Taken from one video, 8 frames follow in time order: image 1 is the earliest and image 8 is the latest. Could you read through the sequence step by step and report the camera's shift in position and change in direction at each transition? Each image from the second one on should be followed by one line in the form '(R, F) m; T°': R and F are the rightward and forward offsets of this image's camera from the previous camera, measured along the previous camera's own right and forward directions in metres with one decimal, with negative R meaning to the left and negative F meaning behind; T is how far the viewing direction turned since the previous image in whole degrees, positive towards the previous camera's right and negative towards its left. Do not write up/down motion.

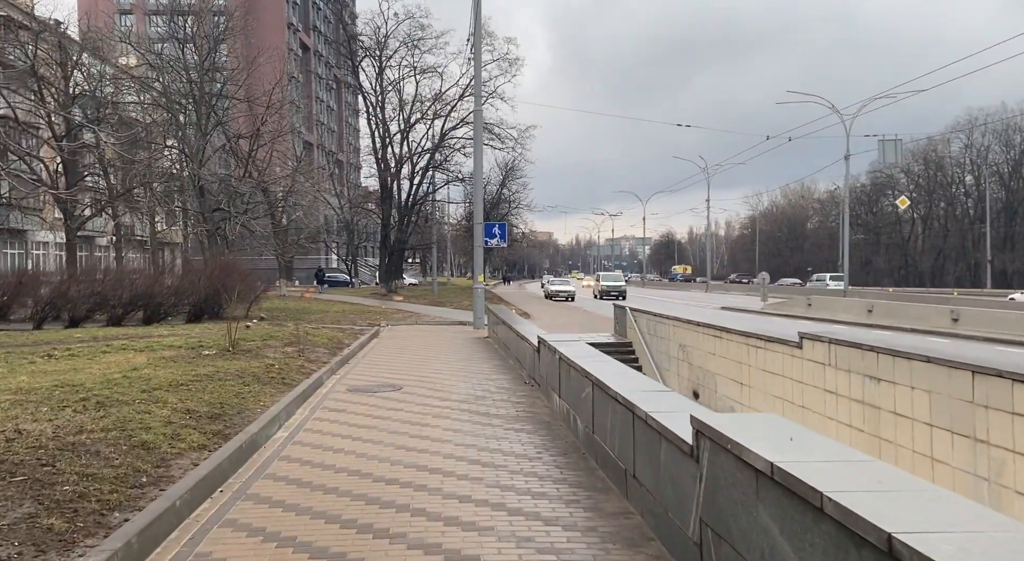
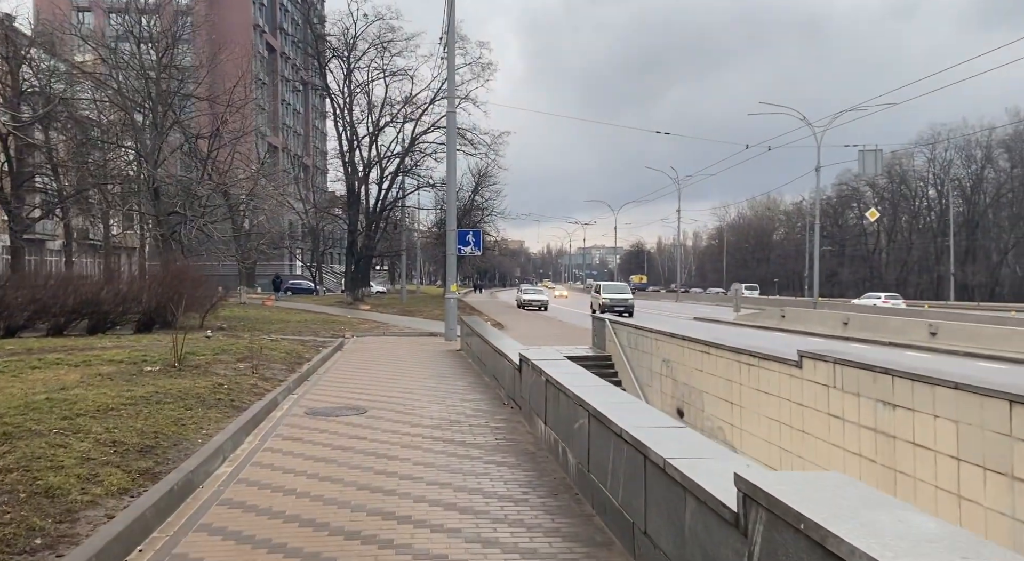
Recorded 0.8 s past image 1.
(-0.1, +0.9) m; +2°
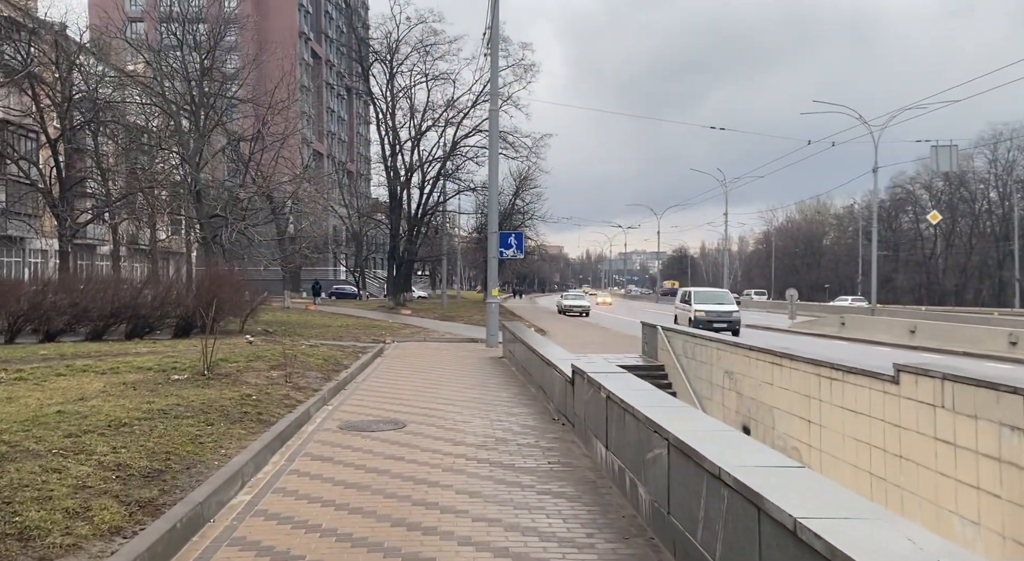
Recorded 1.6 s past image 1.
(-0.1, +0.9) m; -3°
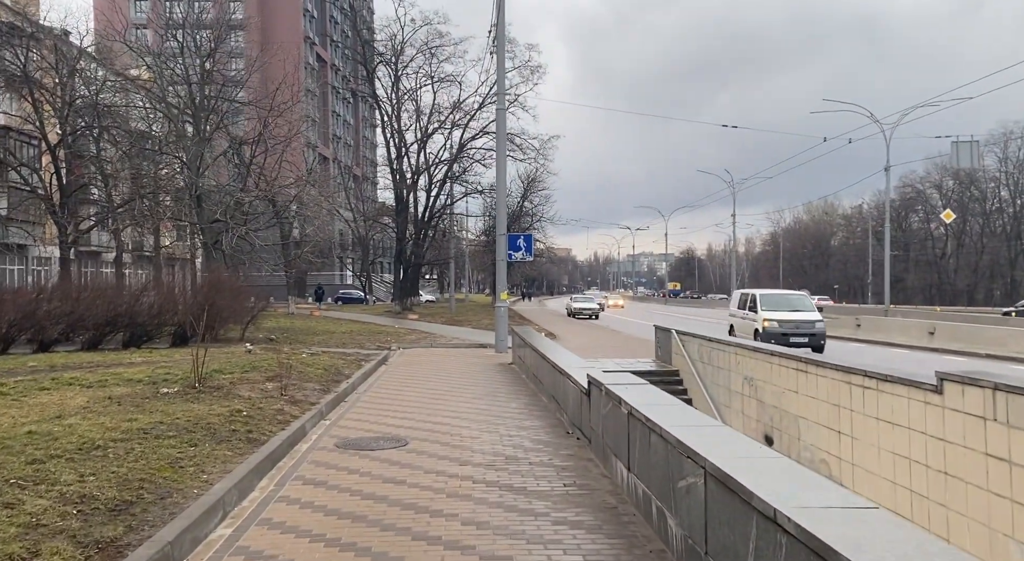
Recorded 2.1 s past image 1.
(0.0, +0.6) m; 0°
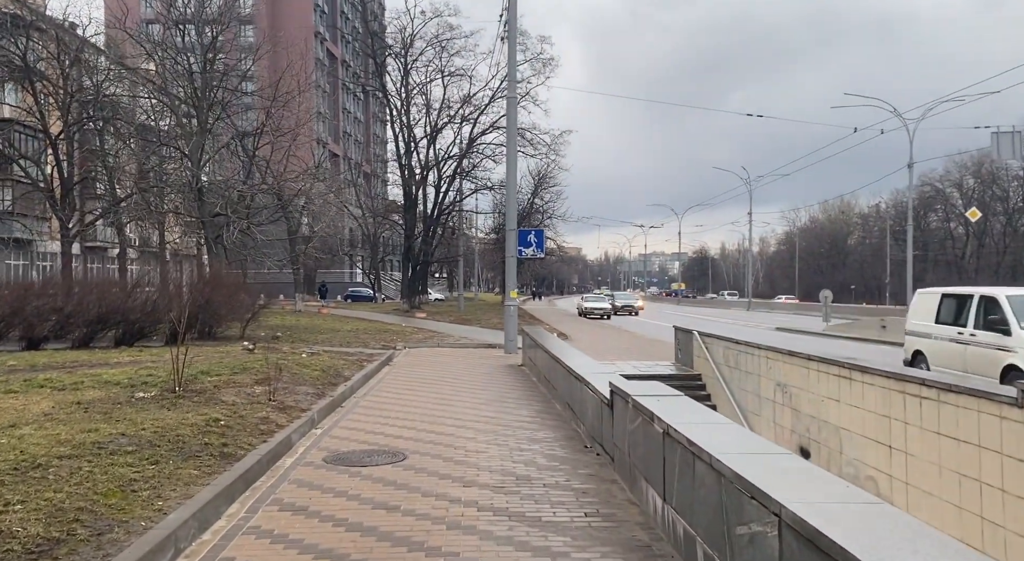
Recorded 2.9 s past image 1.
(0.0, +0.9) m; -1°
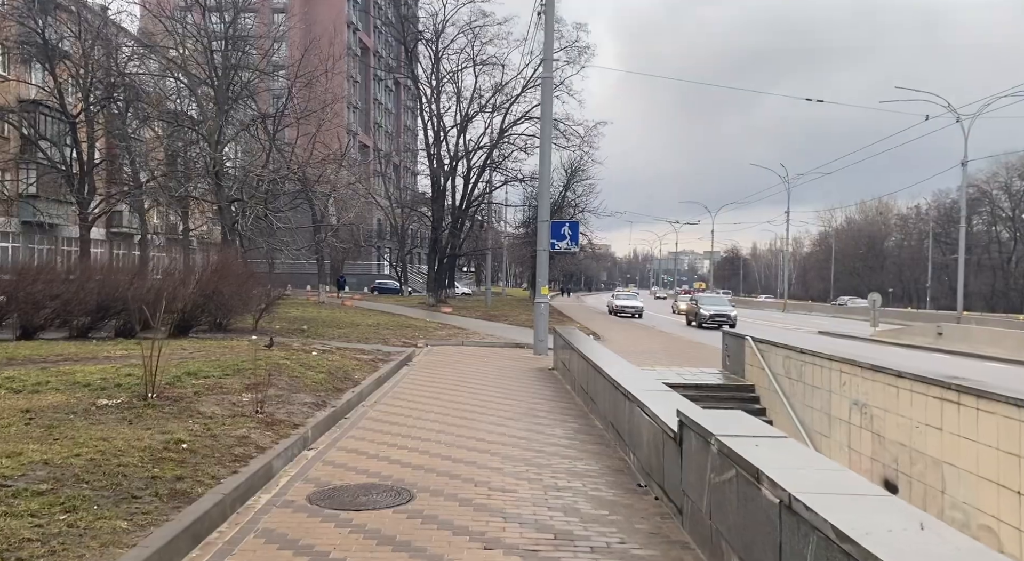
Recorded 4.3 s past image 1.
(-0.1, +1.5) m; -2°
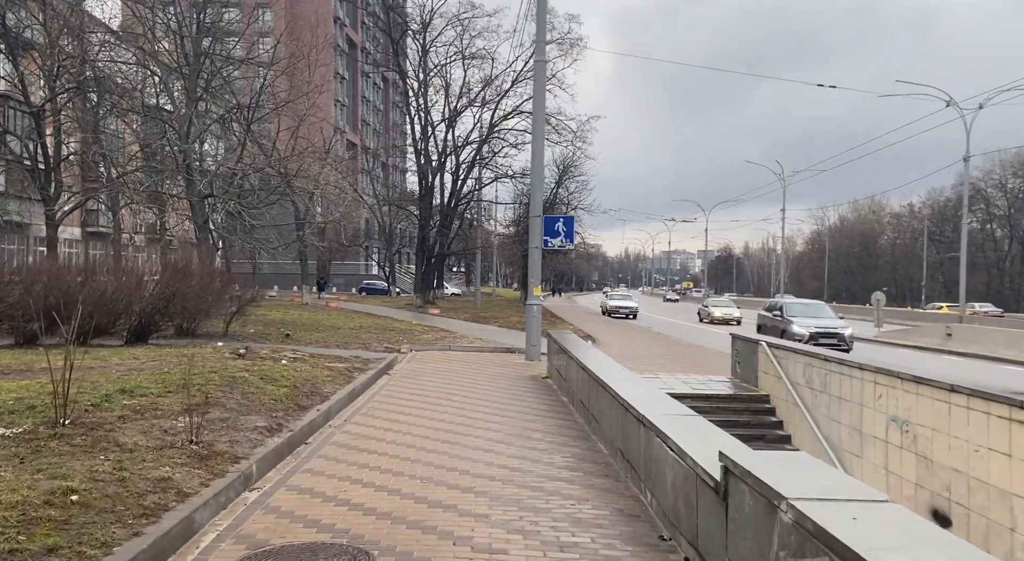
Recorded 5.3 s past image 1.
(0.0, +1.3) m; +1°
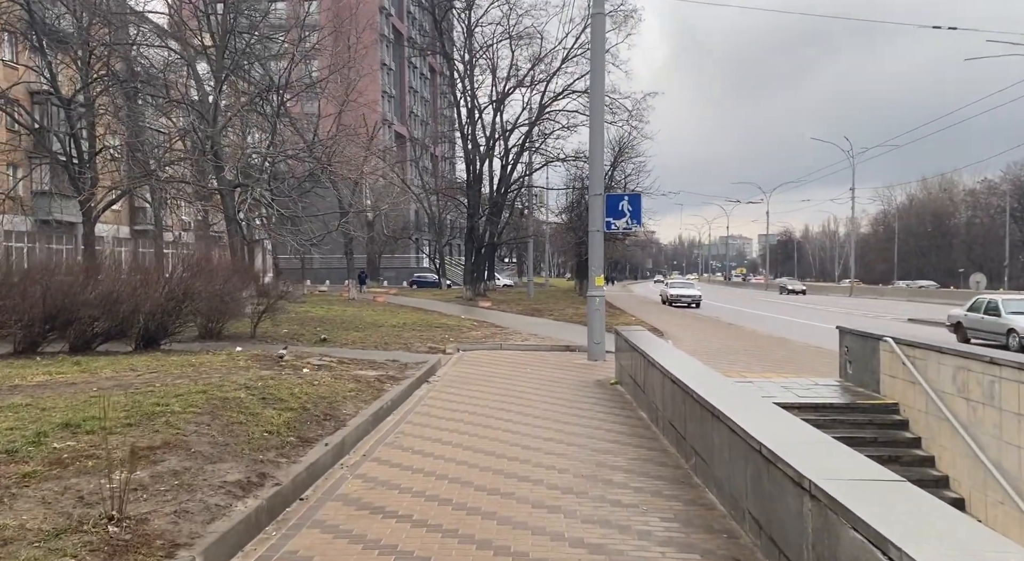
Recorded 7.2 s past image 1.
(-0.1, +2.2) m; -4°
